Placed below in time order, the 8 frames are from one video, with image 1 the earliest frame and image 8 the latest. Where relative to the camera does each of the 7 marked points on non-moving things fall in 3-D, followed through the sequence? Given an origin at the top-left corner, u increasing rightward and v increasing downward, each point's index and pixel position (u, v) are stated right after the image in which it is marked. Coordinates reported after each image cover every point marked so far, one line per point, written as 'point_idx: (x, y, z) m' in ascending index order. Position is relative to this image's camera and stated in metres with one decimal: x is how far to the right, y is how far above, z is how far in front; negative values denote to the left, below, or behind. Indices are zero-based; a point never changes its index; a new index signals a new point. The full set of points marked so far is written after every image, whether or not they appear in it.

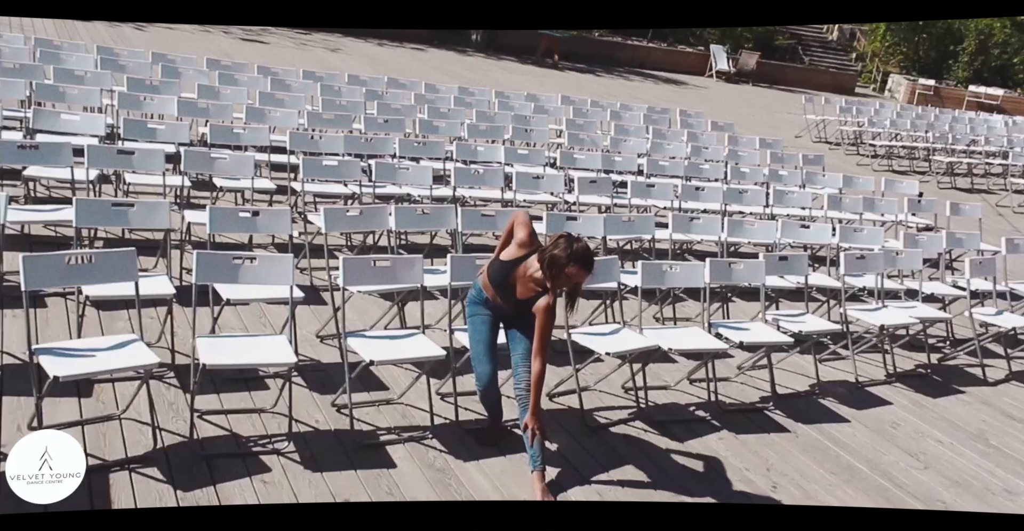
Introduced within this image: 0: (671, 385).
0: (+1.0, -0.7, +5.2) m
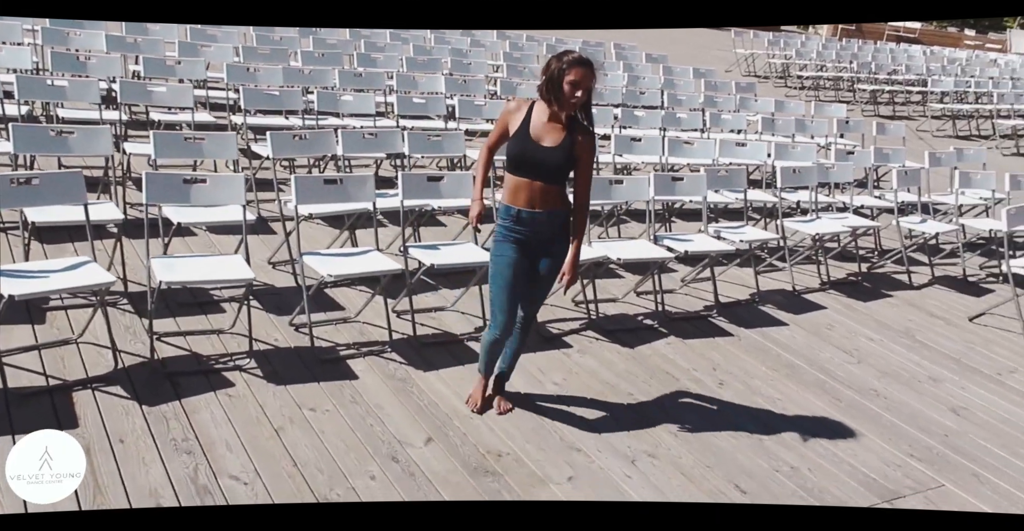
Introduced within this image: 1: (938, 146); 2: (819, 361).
0: (+0.7, -0.2, +5.4) m
1: (+5.4, +1.6, +10.8) m
2: (+1.9, -0.6, +5.2) m
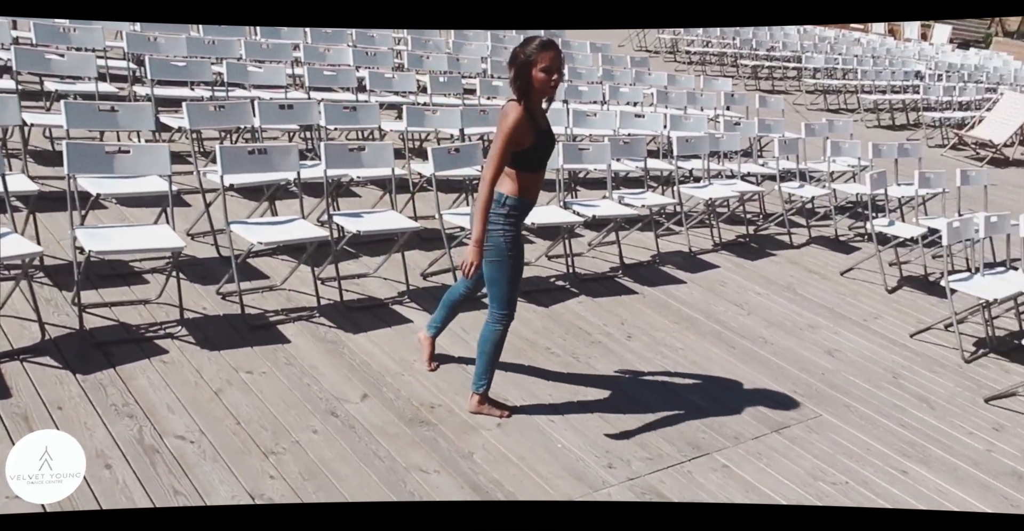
0: (+0.1, 0.0, +5.7) m
1: (+4.1, +2.1, +11.6) m
2: (+1.4, -0.3, +5.6) m
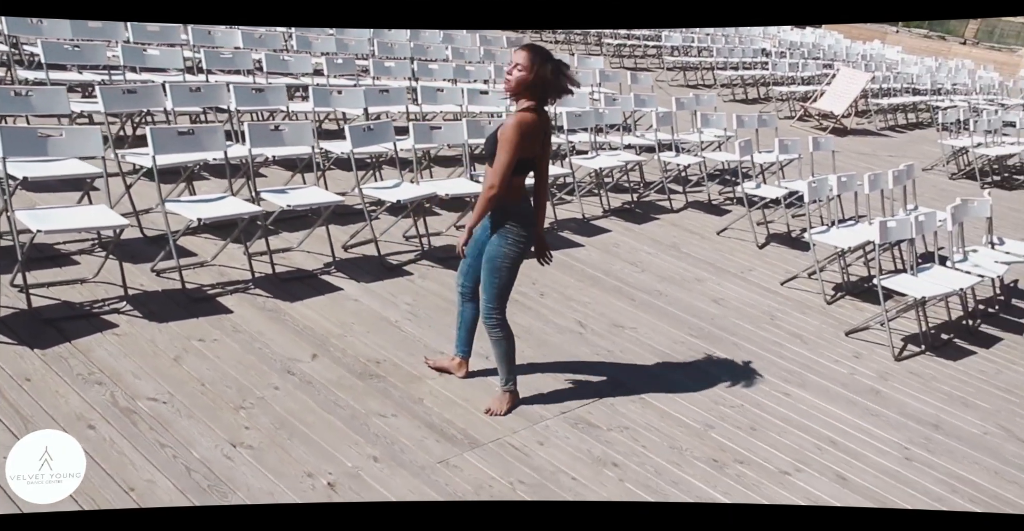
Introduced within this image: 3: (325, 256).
0: (-0.5, +0.2, +6.1) m
1: (+2.3, +2.6, +12.5) m
2: (+0.7, 0.0, +6.2) m
3: (-1.2, +0.1, +5.3) m
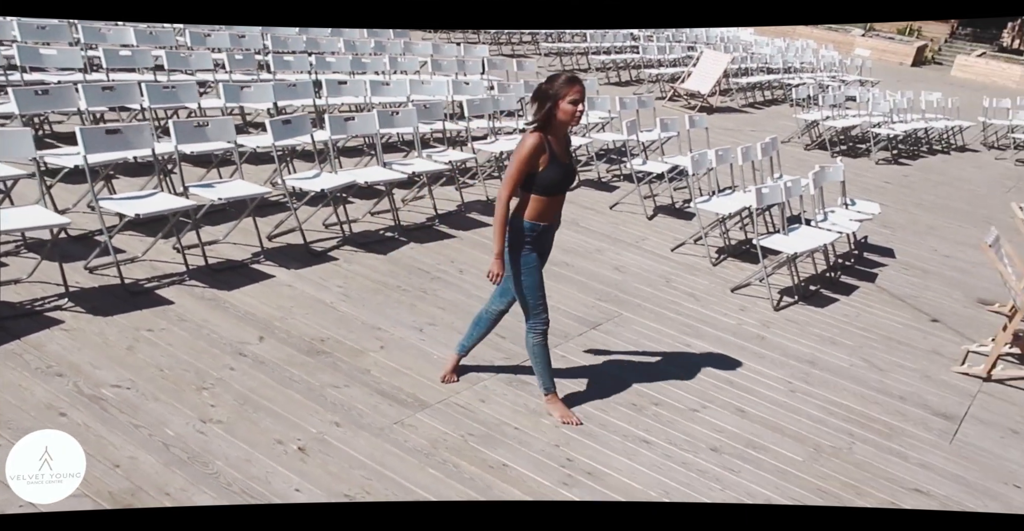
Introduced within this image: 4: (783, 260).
0: (-1.2, +0.4, +6.3) m
1: (+0.6, +2.9, +13.1) m
2: (+0.1, +0.1, +6.7) m
3: (-1.7, +0.1, +5.5) m
4: (+2.2, 0.0, +6.9) m
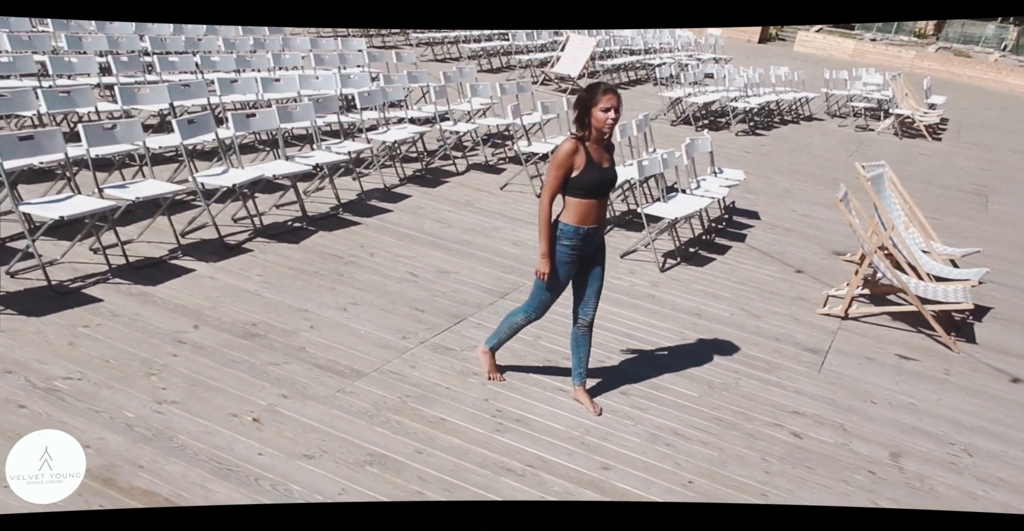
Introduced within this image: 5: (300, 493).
0: (-1.9, +0.4, +6.6) m
1: (-1.3, +3.2, +13.4) m
2: (-0.7, +0.3, +7.1) m
3: (-2.3, +0.2, +5.7) m
4: (+1.4, +0.4, +7.6) m
5: (-0.9, -0.9, +3.5) m
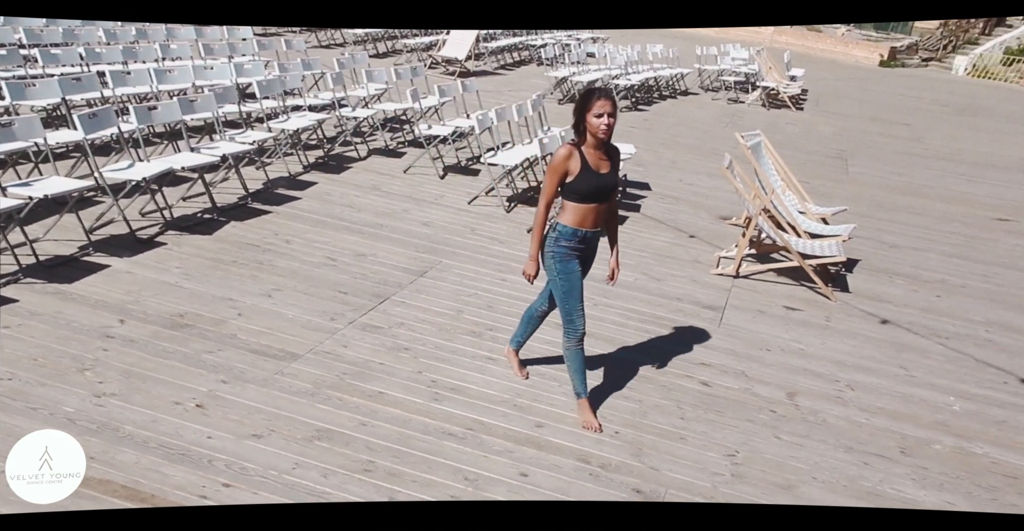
0: (-2.6, +0.5, +6.5) m
1: (-3.1, +3.4, +13.3) m
2: (-1.5, +0.4, +7.1) m
3: (-2.9, +0.2, +5.5) m
4: (+0.5, +0.6, +7.9) m
5: (-1.1, -0.9, +3.6) m
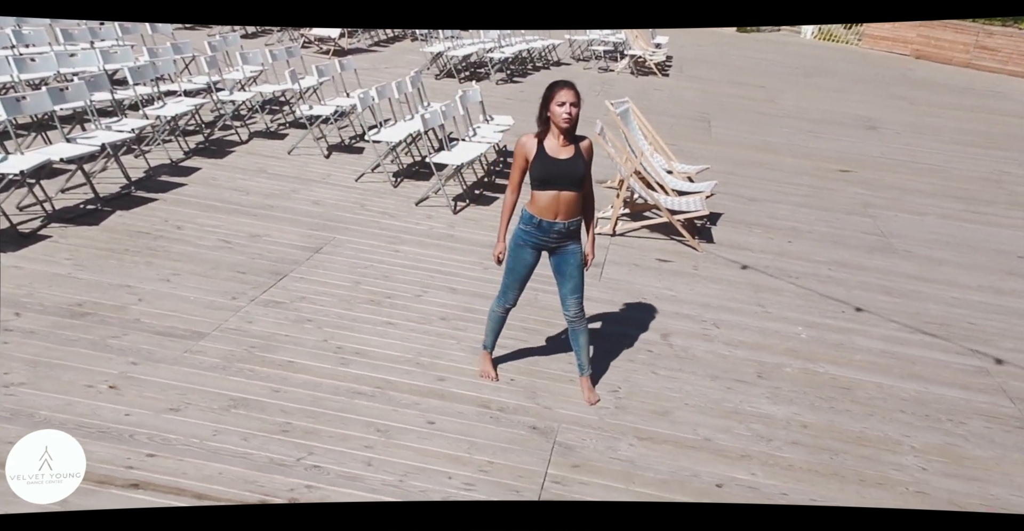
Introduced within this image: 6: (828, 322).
0: (-3.5, +0.5, +6.4) m
1: (-5.0, +3.6, +13.0) m
2: (-2.5, +0.6, +7.2) m
3: (-3.6, +0.2, +5.5) m
4: (-0.6, +0.9, +8.2) m
5: (-1.5, -0.8, +3.8) m
6: (+2.3, -0.4, +6.0) m
